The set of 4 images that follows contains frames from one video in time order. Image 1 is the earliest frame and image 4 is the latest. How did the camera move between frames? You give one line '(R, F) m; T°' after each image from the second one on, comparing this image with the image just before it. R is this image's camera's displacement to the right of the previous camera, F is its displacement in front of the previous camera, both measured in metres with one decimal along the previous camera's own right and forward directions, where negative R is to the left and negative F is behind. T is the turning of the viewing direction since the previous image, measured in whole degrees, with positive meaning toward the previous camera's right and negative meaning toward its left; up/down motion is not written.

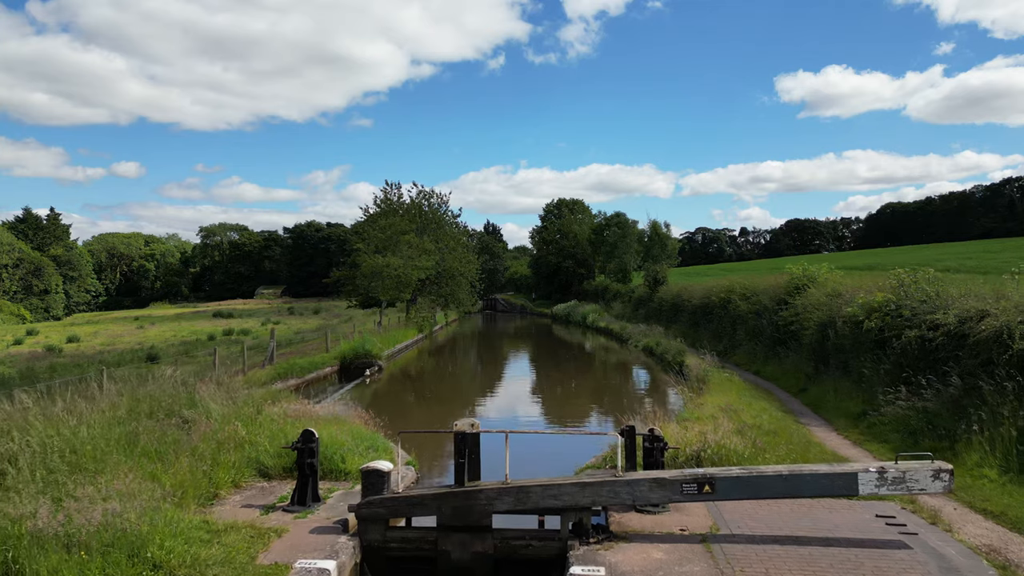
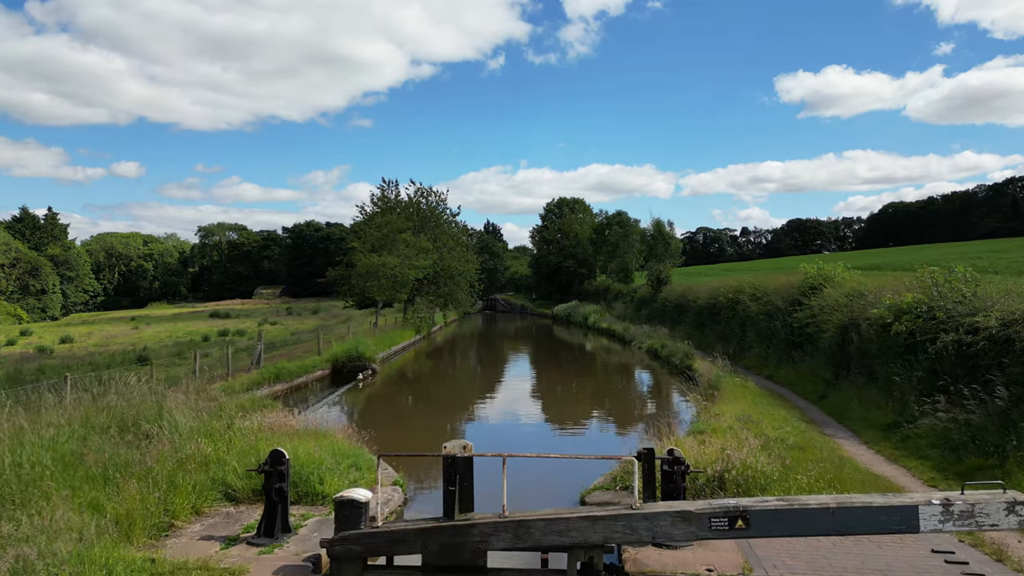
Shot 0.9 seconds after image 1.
(0.0, +0.8) m; 0°
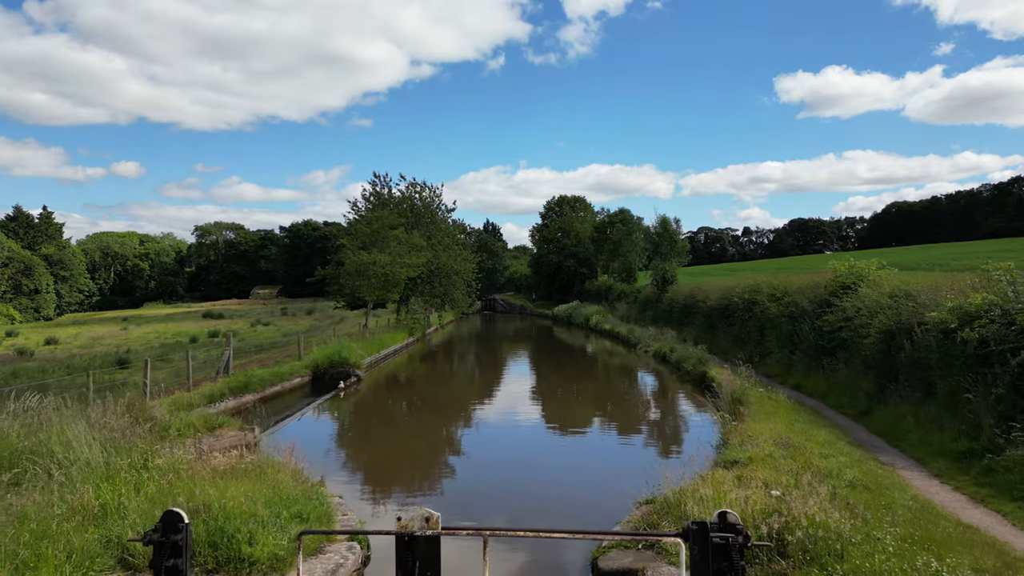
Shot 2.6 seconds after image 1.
(+0.1, +1.5) m; 0°
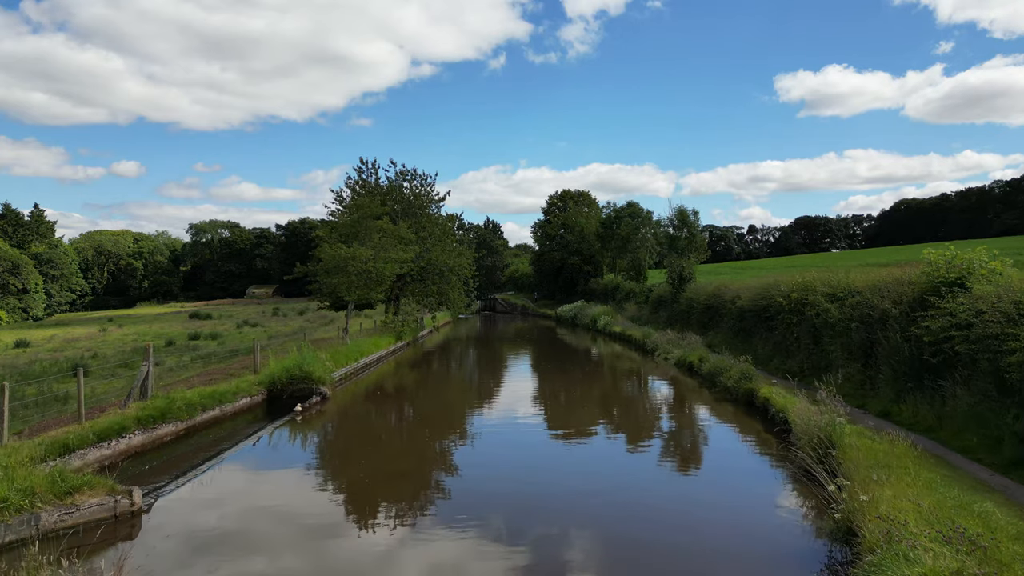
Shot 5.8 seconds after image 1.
(0.0, +3.0) m; 0°
